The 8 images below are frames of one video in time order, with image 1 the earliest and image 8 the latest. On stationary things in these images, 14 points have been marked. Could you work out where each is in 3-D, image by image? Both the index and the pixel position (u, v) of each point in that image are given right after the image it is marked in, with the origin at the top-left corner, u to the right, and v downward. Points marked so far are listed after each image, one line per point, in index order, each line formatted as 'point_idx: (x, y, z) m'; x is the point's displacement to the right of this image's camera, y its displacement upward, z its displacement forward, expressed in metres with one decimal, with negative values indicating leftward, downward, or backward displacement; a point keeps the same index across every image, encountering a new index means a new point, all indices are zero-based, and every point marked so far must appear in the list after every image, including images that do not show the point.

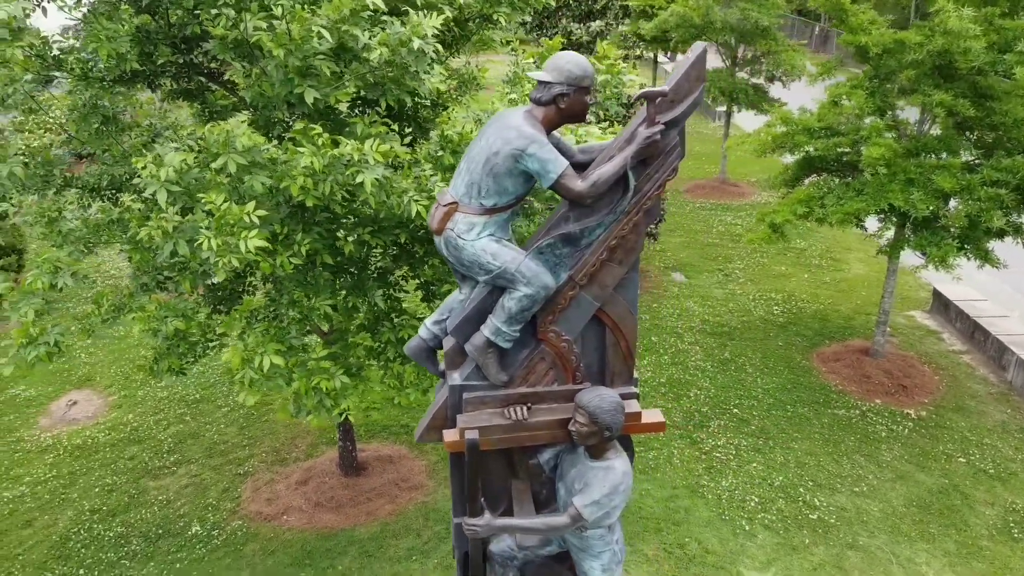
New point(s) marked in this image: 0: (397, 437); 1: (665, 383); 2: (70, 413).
0: (-1.3, -1.6, +8.9) m
1: (+1.8, -1.2, +9.7) m
2: (-5.2, -1.5, +9.6) m
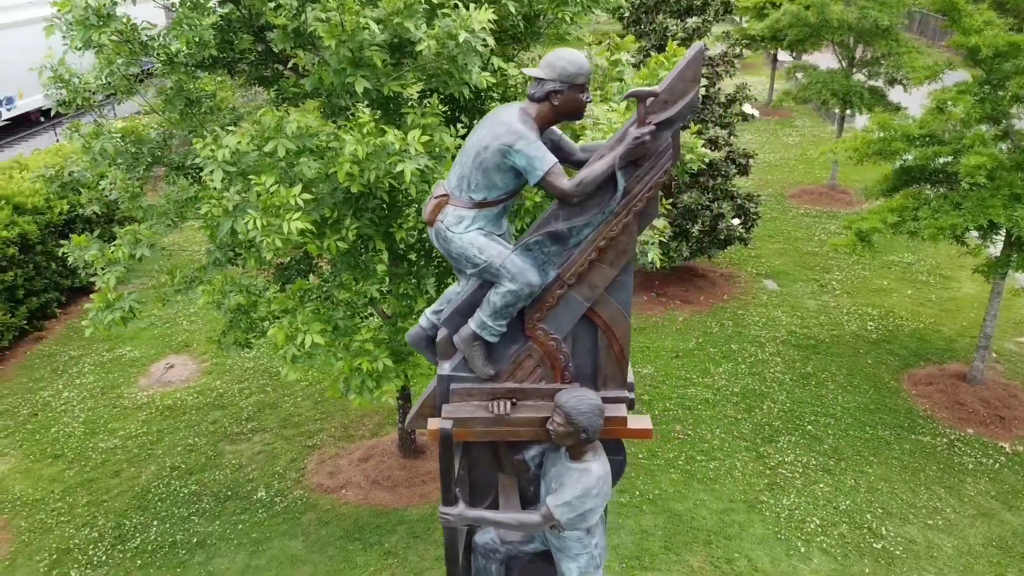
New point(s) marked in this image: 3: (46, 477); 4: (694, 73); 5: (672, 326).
0: (-0.6, -1.5, +9.0) m
1: (+2.6, -1.2, +9.4) m
2: (-4.4, -1.1, +10.3) m
3: (-4.8, -2.0, +8.4) m
4: (+0.6, +0.7, +2.8) m
5: (+2.2, -0.5, +11.2) m
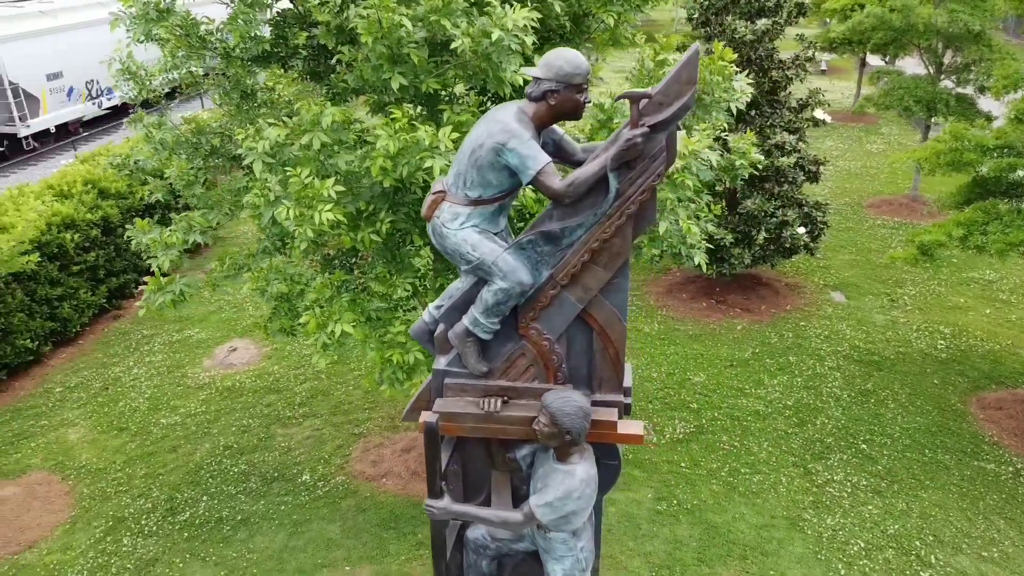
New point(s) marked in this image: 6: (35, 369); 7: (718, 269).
0: (-0.1, -1.5, +9.0) m
1: (+3.2, -1.4, +9.1) m
2: (-3.7, -0.9, +10.7) m
3: (-4.4, -1.7, +8.8) m
4: (+0.6, +0.7, +2.7) m
5: (+2.9, -0.6, +10.9) m
6: (-6.3, -1.1, +10.6) m
7: (+2.9, +0.3, +11.3) m
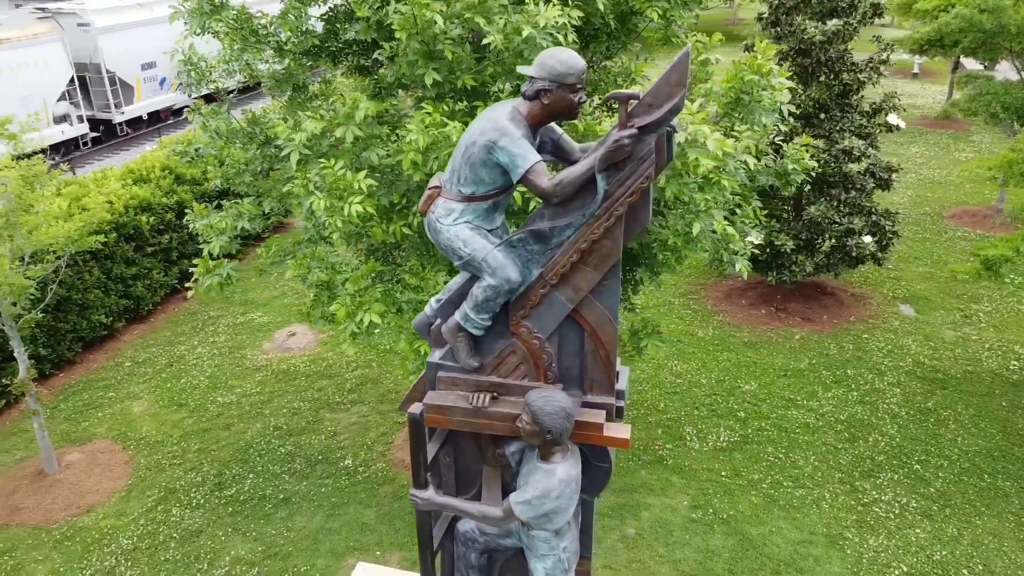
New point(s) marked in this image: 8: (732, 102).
0: (+0.4, -1.5, +9.0) m
1: (+3.6, -1.5, +8.8) m
2: (-3.1, -0.7, +11.0) m
3: (-3.9, -1.5, +9.3) m
4: (+0.6, +0.7, +2.7) m
5: (+3.6, -0.7, +10.6) m
6: (-5.6, -0.8, +11.2) m
7: (+3.6, +0.2, +11.0) m
8: (+1.5, +1.3, +5.6) m
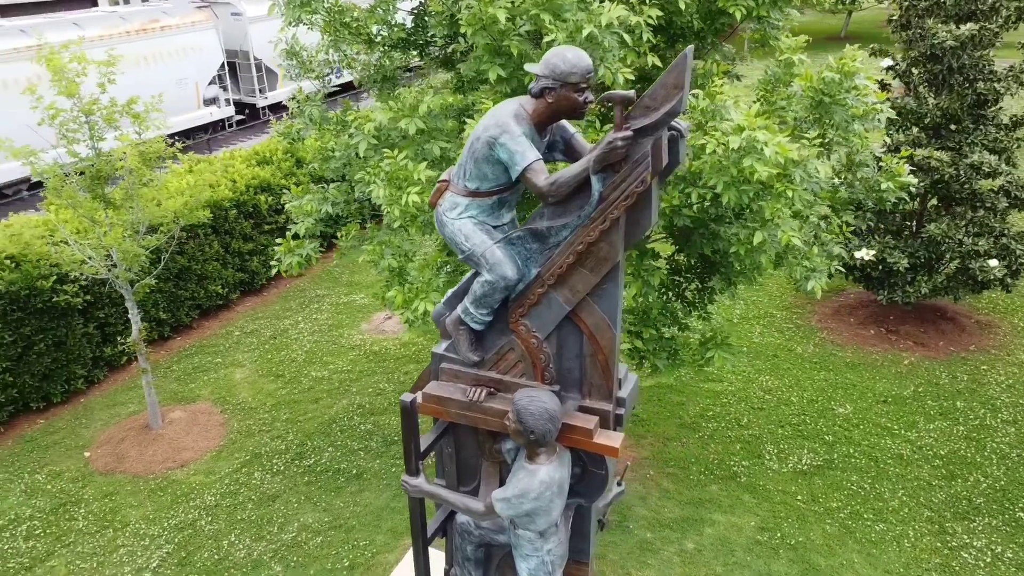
0: (+1.2, -1.5, +8.9) m
1: (+4.4, -1.7, +8.2) m
2: (-1.8, -0.5, +11.4) m
3: (-3.0, -1.3, +9.8) m
4: (+0.5, +0.7, +2.6) m
5: (+4.7, -1.0, +10.0) m
6: (-4.3, -0.4, +12.0) m
7: (+4.9, -0.1, +10.4) m
8: (+2.0, +1.2, +5.3) m
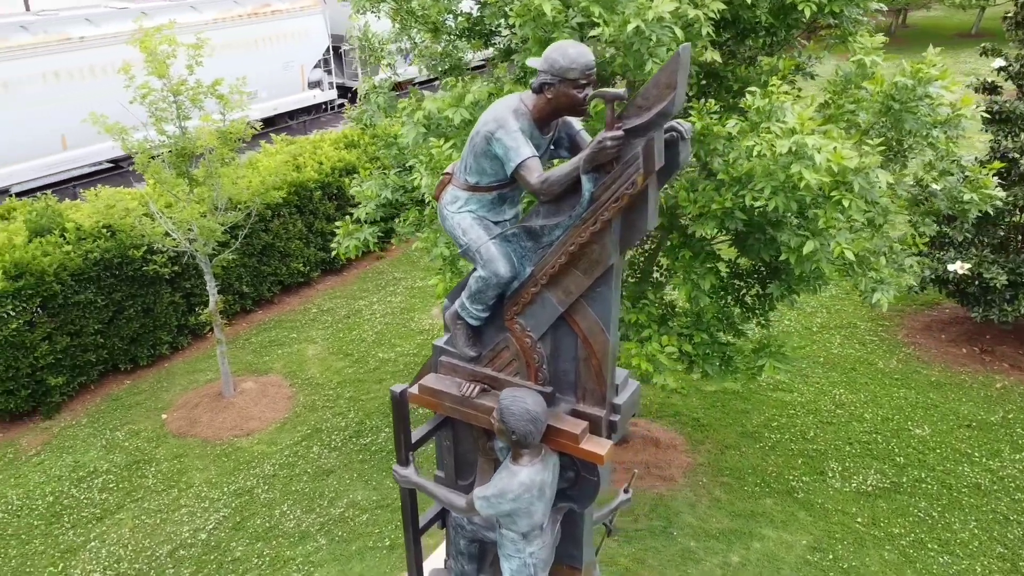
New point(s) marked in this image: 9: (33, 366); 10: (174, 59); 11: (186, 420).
0: (+1.8, -1.5, +8.7) m
1: (+4.9, -1.9, +7.6) m
2: (-0.8, -0.3, +11.5) m
3: (-2.2, -1.0, +10.1) m
4: (+0.5, +0.6, +2.5) m
5: (+5.4, -1.2, +9.3) m
6: (-3.2, 0.0, +12.4) m
7: (+5.7, -0.3, +9.7) m
8: (+2.3, +1.1, +5.0) m
9: (-5.3, -0.9, +8.9) m
10: (-3.4, +2.3, +8.0) m
11: (-3.7, -1.5, +9.1) m
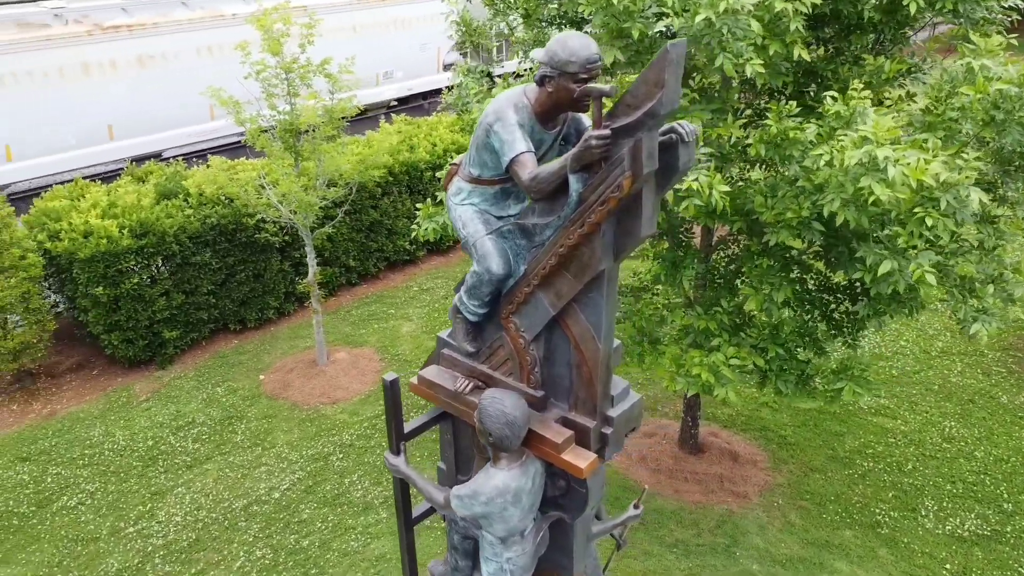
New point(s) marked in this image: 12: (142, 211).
0: (+2.6, -1.6, +8.3) m
1: (+5.4, -2.3, +6.7) m
2: (+0.5, -0.2, +11.5) m
3: (-1.1, -0.8, +10.3) m
4: (+0.4, +0.6, +2.3) m
5: (+6.3, -1.6, +8.3) m
6: (-1.6, +0.3, +12.7) m
7: (+6.7, -0.7, +8.6) m
8: (+2.7, +0.9, +4.5) m
9: (-4.3, -0.4, +9.7) m
10: (-2.3, +2.6, +8.3) m
11: (-2.7, -1.1, +9.5) m
12: (-4.4, +0.9, +9.5) m
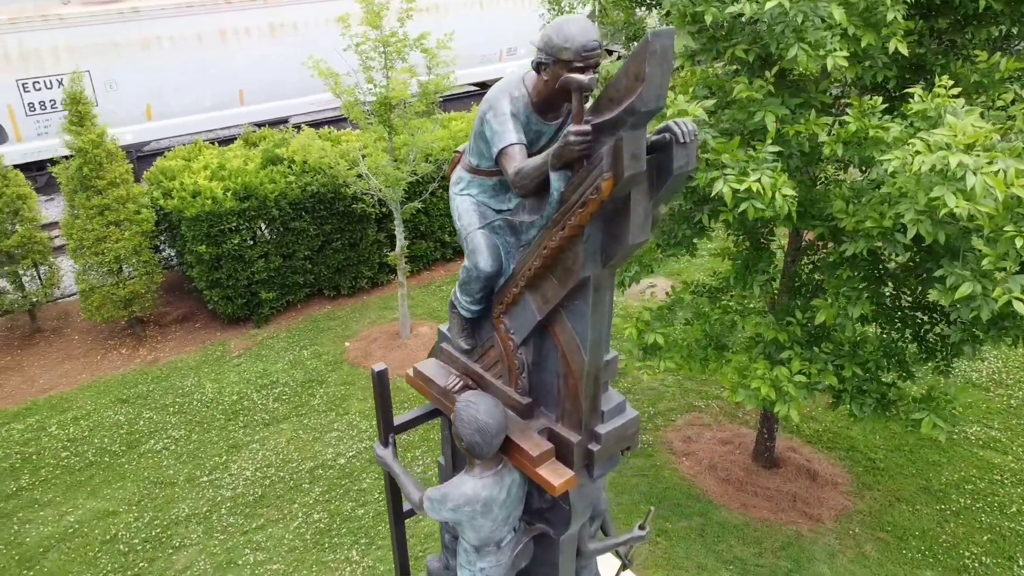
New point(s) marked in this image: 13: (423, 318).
0: (+3.3, -1.7, +7.7) m
1: (+5.7, -2.6, +5.8) m
2: (+1.8, 0.0, +11.1) m
3: (-0.1, -0.5, +10.2) m
4: (+0.4, +0.6, +2.0) m
5: (+6.9, -2.0, +7.2) m
6: (-0.1, +0.6, +12.6) m
7: (+7.3, -1.1, +7.4) m
8: (+2.9, +0.7, +3.9) m
9: (-3.3, +0.1, +10.1) m
10: (-1.3, +2.9, +8.4) m
11: (-1.8, -0.8, +9.7) m
12: (-3.3, +1.4, +9.9) m
13: (-1.2, -0.4, +10.5) m
